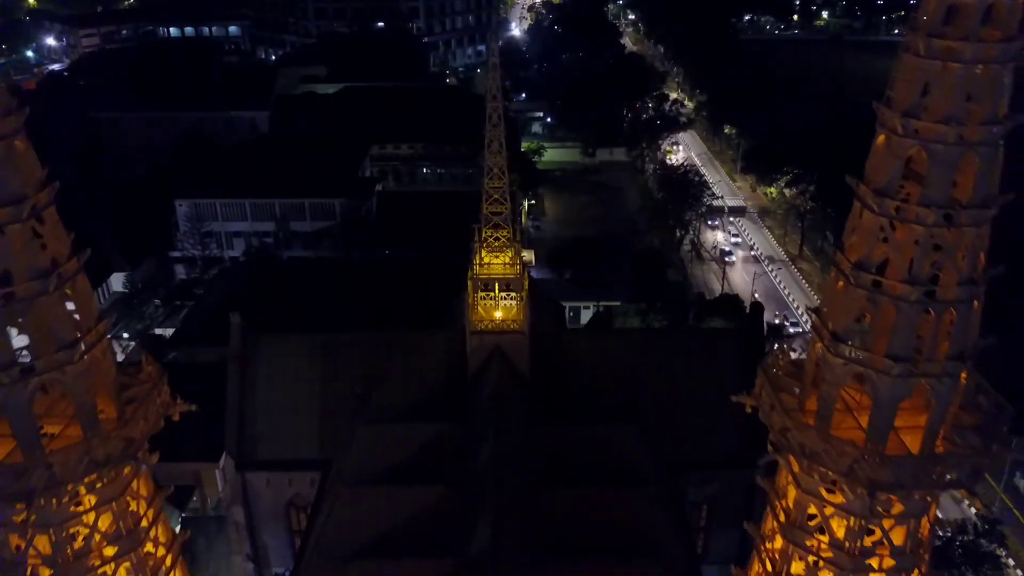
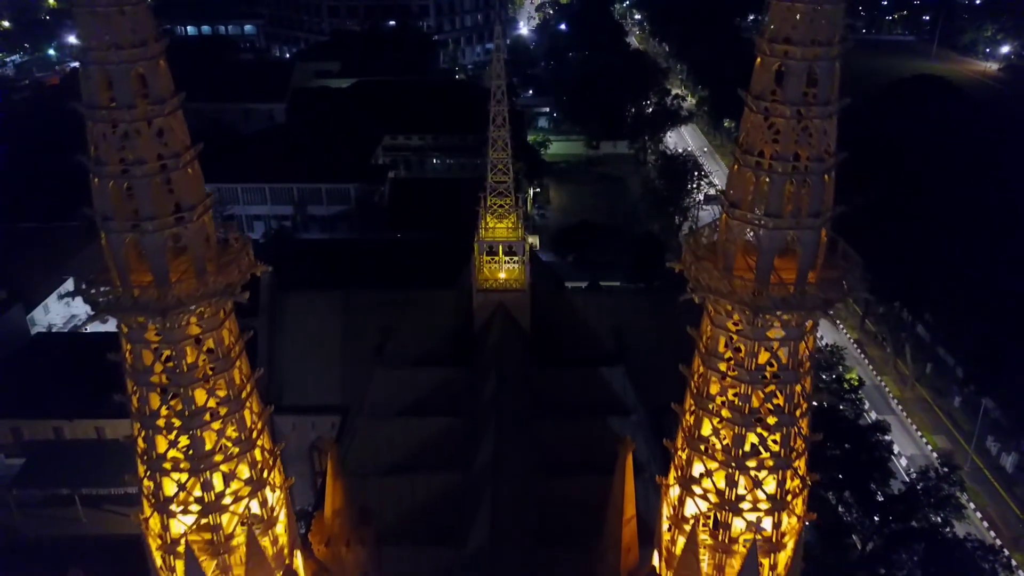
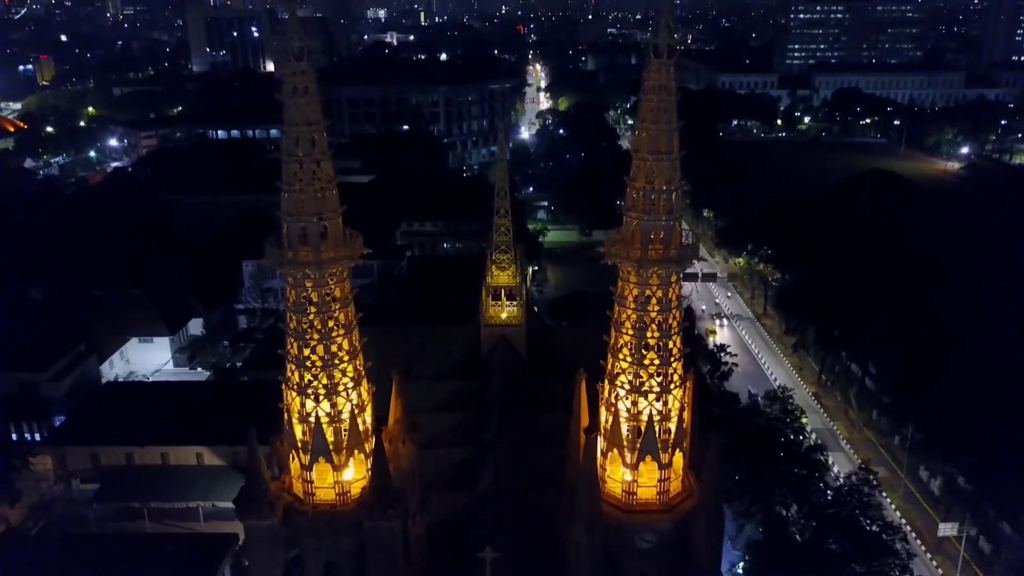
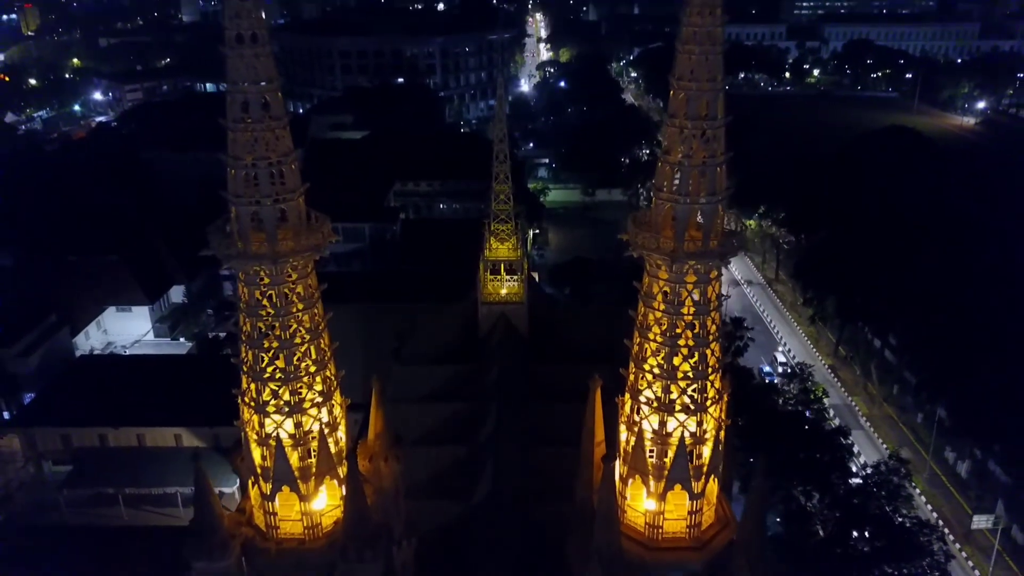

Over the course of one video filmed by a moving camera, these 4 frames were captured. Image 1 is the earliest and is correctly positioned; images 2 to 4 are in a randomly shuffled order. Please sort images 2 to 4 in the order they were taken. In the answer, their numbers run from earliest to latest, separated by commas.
2, 4, 3
